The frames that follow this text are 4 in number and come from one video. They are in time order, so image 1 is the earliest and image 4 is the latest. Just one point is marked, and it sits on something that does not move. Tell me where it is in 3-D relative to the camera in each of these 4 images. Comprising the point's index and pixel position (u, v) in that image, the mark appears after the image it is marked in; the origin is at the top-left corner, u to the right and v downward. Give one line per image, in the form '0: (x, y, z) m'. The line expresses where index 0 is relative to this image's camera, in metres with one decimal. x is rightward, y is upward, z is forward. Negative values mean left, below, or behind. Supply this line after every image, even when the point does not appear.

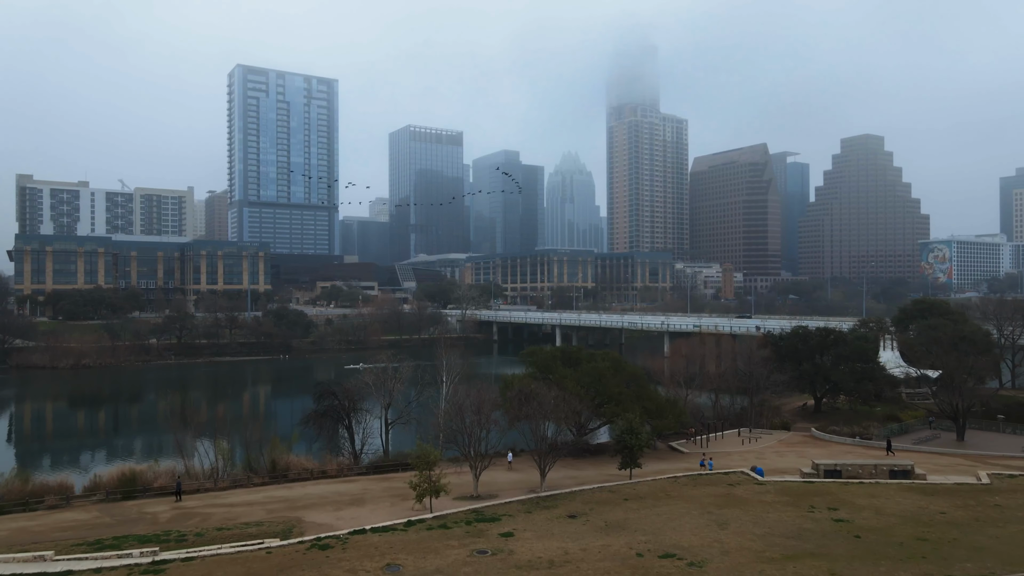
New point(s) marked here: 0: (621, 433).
0: (+3.1, -4.2, +19.9) m
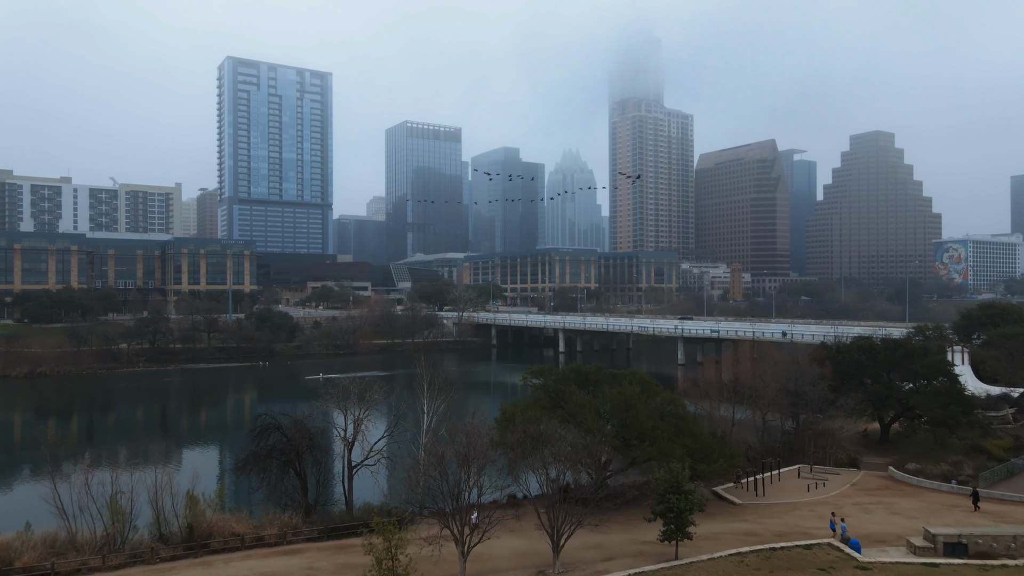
0: (+3.2, -4.3, +14.5) m
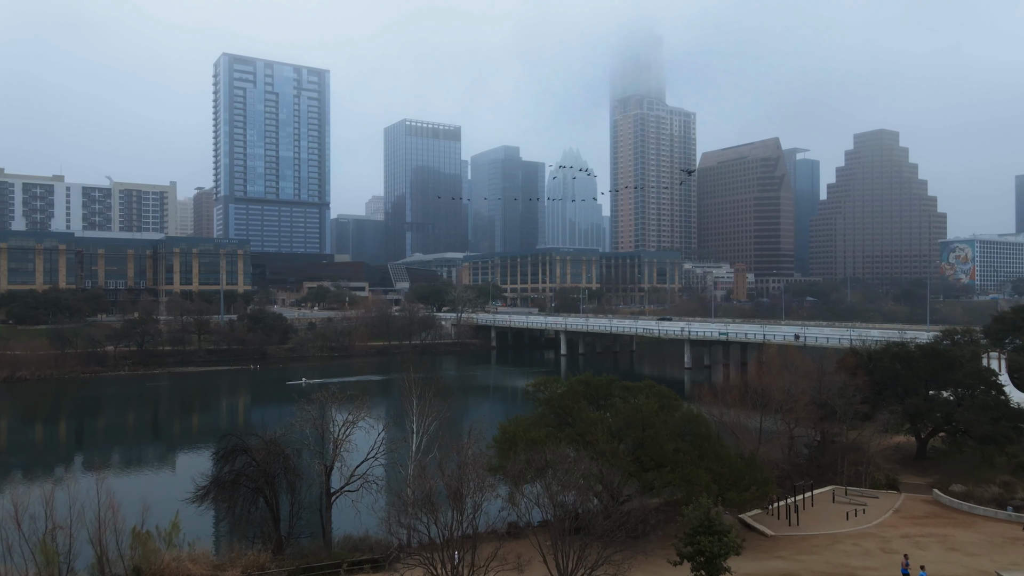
0: (+3.2, -4.3, +12.3) m
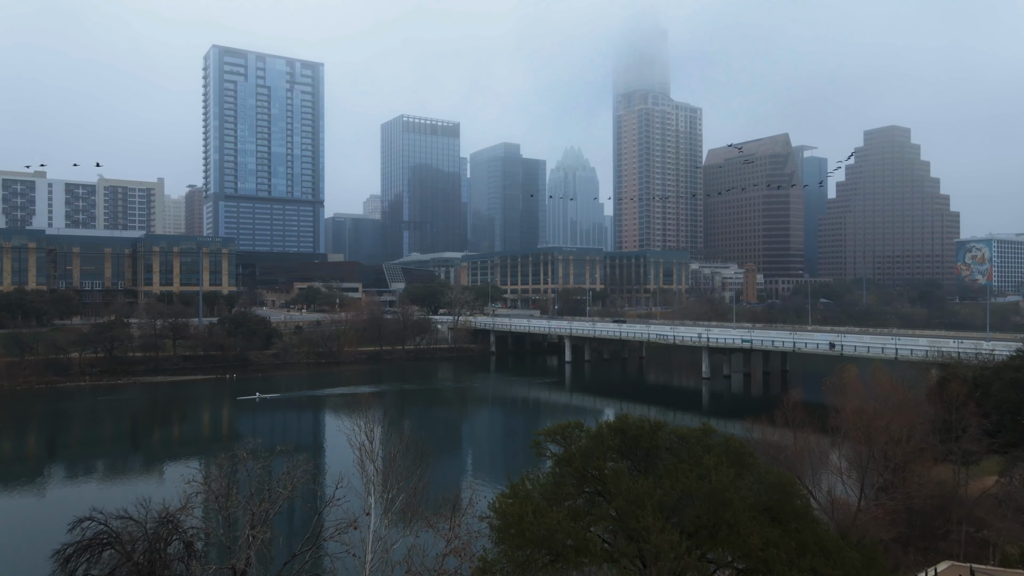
0: (+3.3, -4.4, +7.0) m
